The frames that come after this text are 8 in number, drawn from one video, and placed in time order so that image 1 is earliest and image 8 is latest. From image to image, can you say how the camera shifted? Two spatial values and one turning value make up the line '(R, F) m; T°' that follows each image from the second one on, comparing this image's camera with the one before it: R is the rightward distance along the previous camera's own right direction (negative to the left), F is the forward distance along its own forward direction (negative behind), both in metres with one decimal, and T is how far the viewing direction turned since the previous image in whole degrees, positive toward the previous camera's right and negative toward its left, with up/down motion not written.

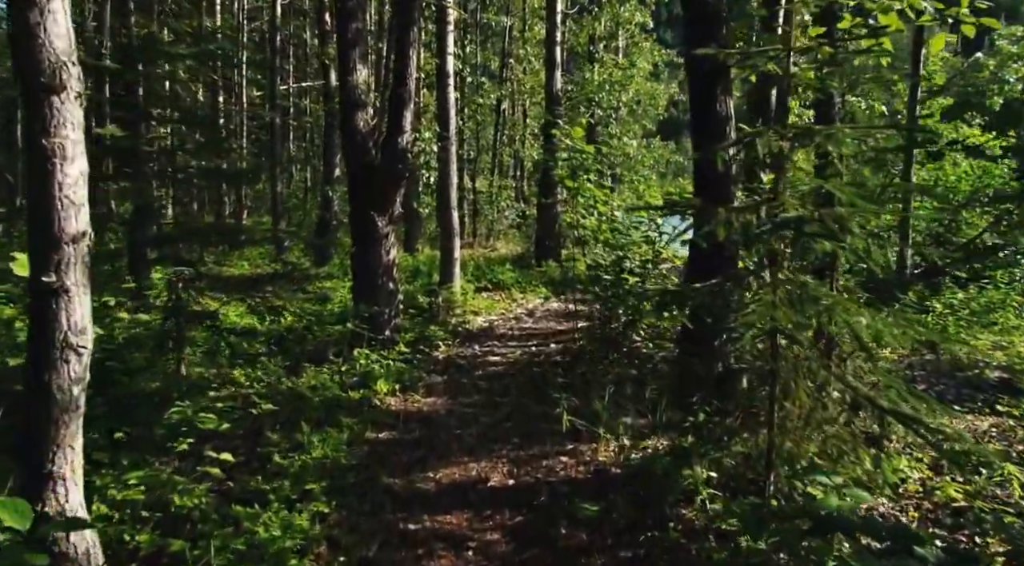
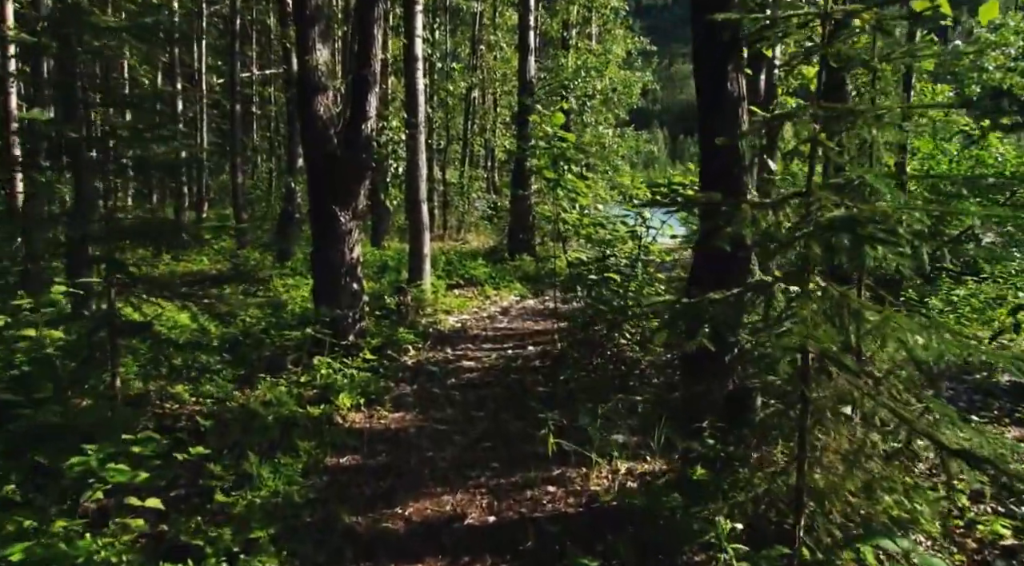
(-0.1, +0.9) m; +2°
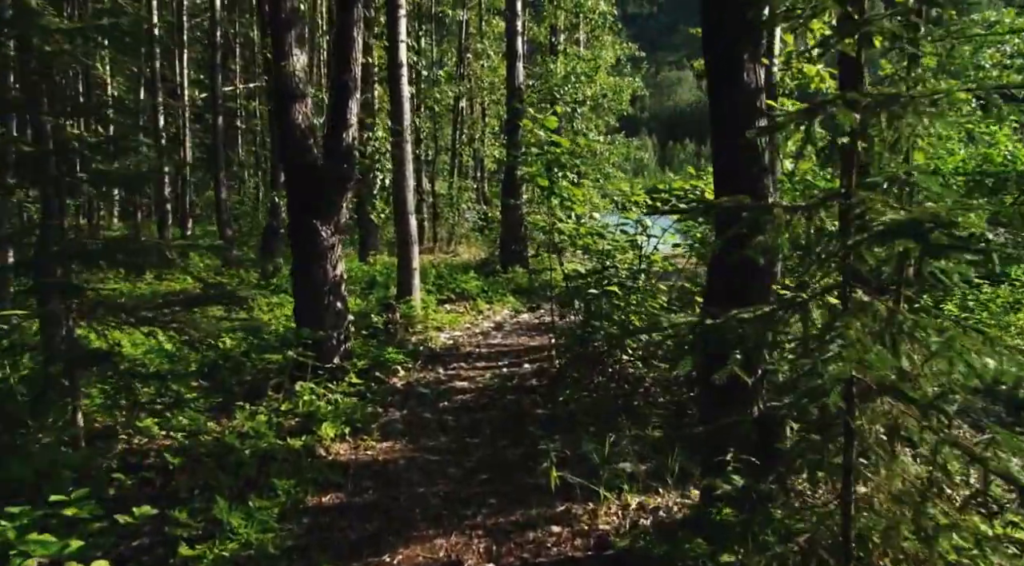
(0.0, +0.6) m; 0°
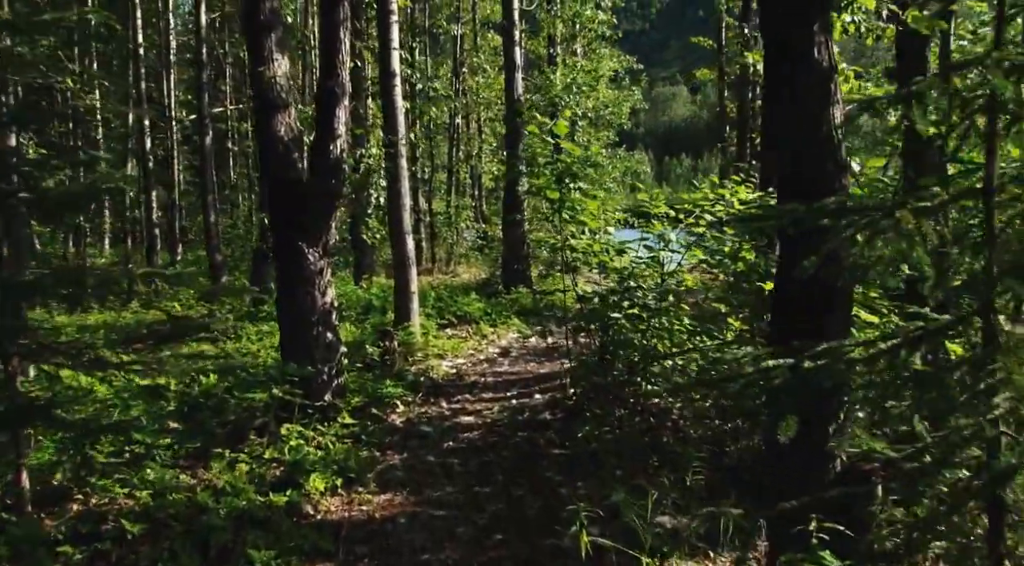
(-0.1, +1.0) m; 0°
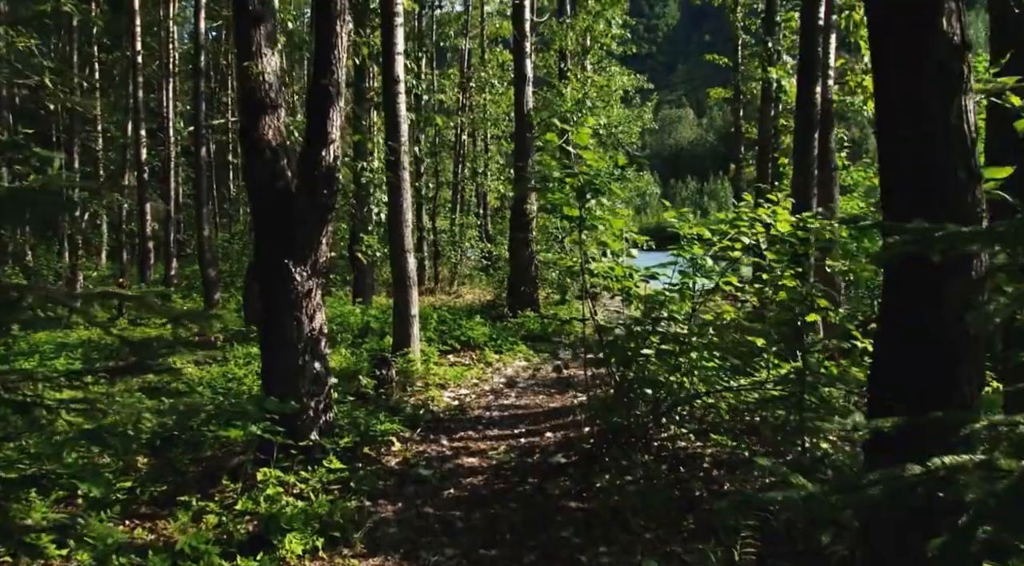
(-0.1, +1.0) m; 0°
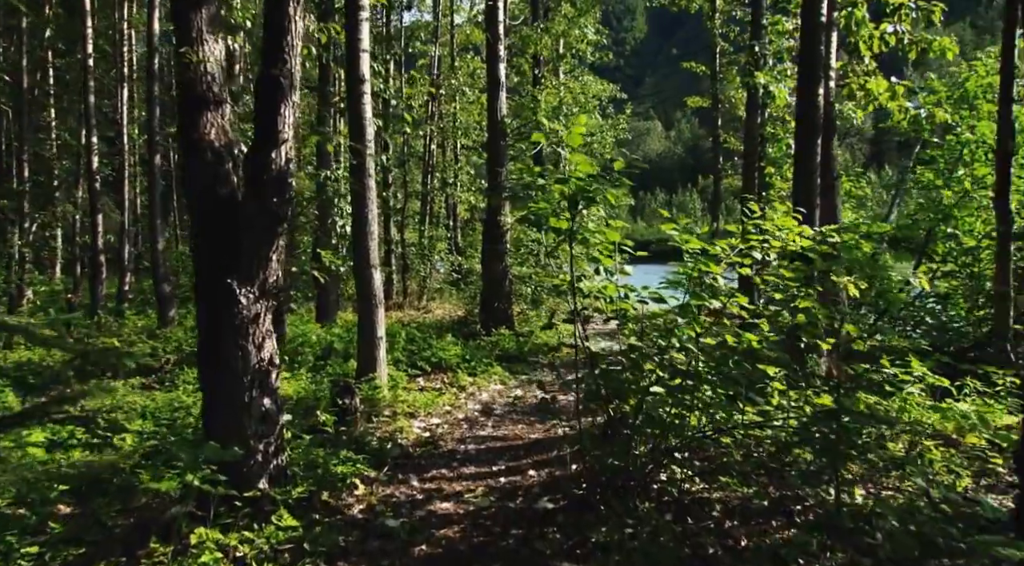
(-0.1, +1.0) m; +2°
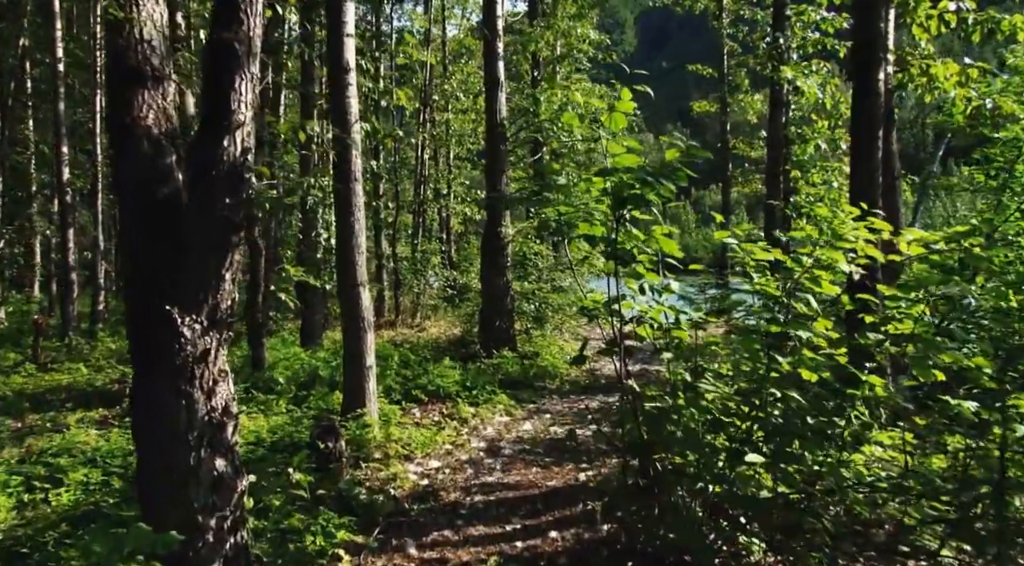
(-0.2, +1.5) m; 0°
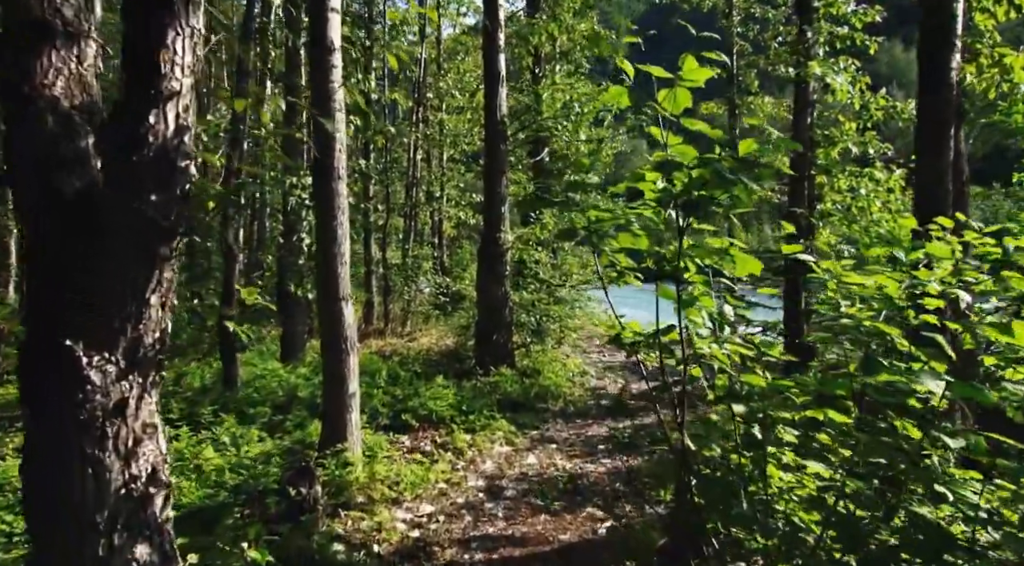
(-0.1, +1.3) m; +1°
